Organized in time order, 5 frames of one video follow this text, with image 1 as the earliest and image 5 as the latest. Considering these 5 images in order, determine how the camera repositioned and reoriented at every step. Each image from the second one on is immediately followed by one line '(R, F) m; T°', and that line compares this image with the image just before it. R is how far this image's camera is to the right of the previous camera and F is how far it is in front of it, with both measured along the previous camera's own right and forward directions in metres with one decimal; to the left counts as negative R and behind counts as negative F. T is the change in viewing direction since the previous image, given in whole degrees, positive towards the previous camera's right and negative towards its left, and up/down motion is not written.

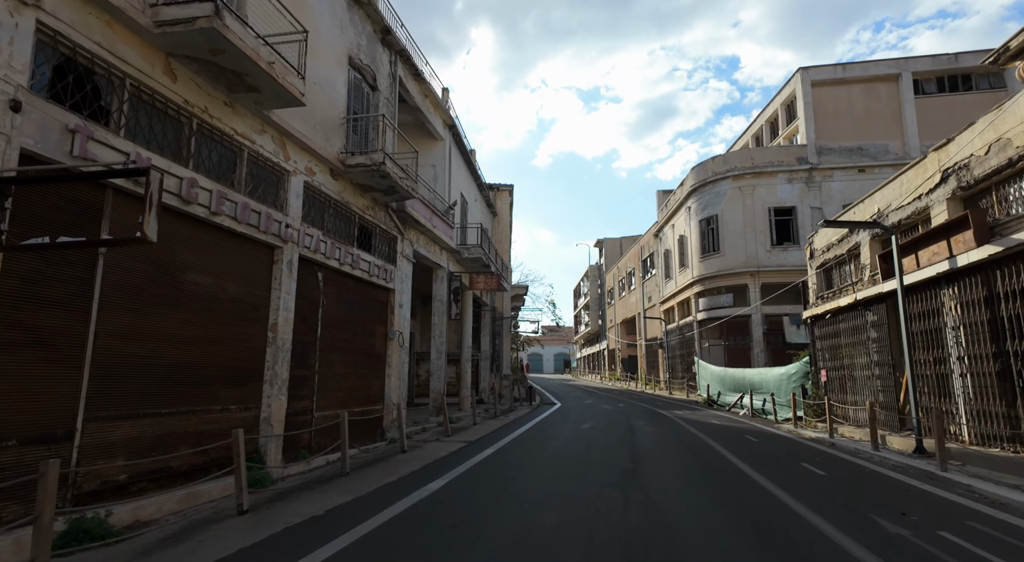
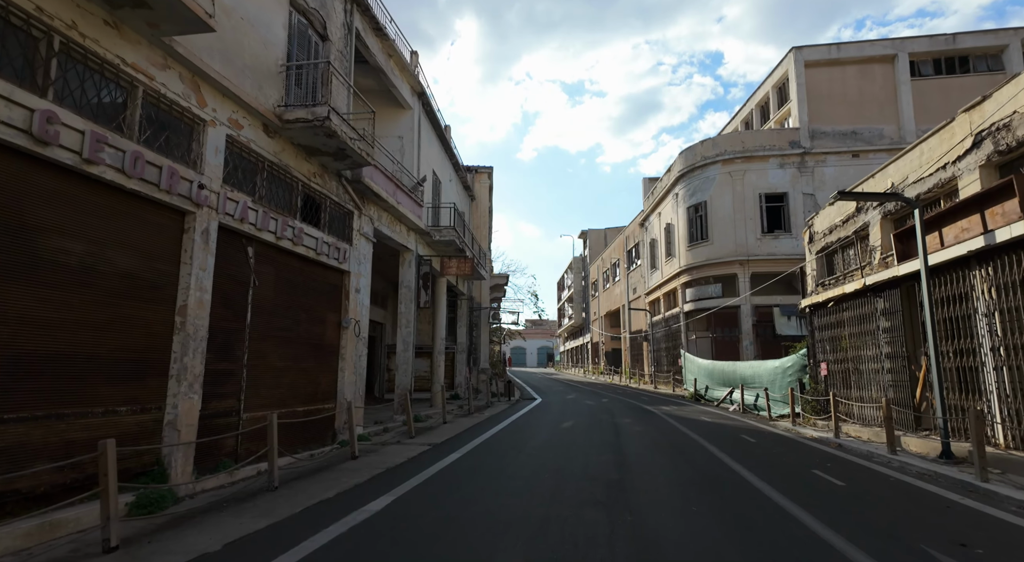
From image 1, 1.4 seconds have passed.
(+0.3, +1.6) m; +2°
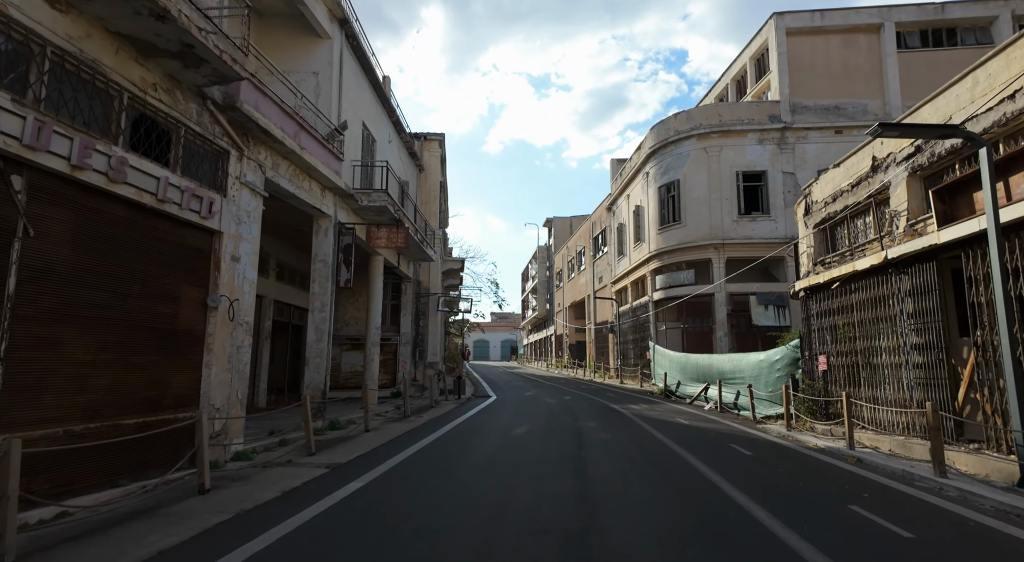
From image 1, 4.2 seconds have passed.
(+0.6, +3.0) m; +3°
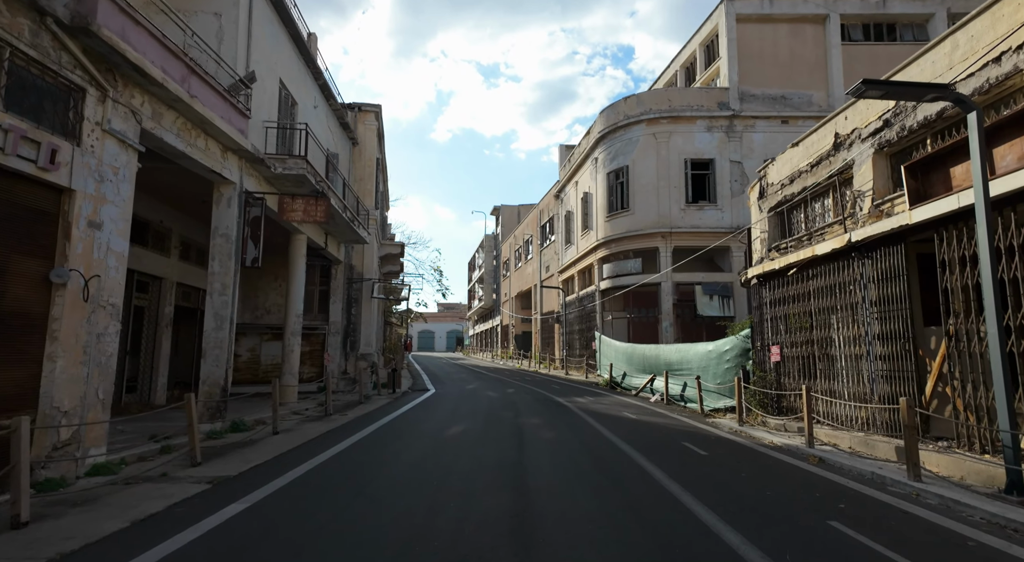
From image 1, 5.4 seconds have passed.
(+0.2, +1.3) m; +5°
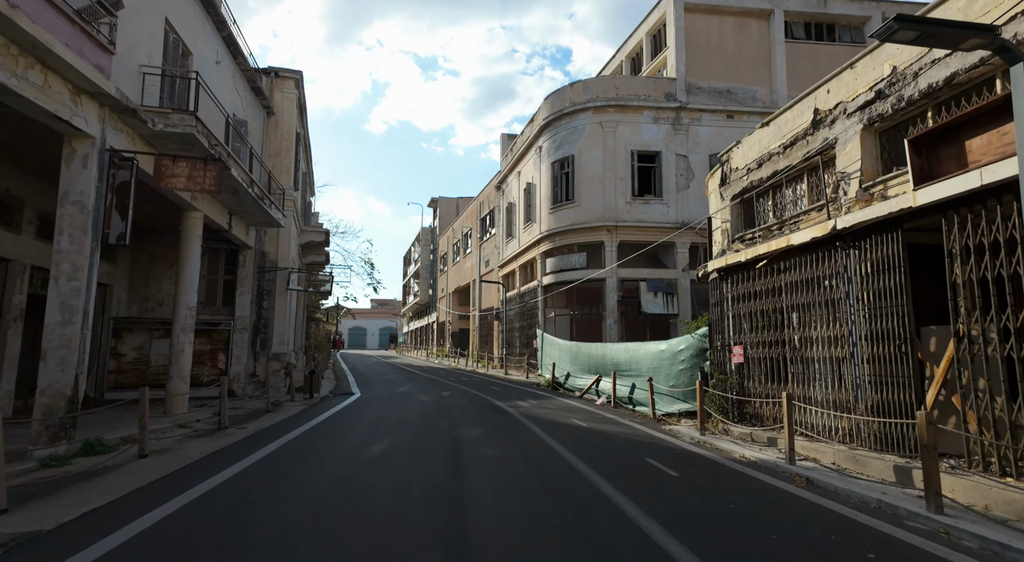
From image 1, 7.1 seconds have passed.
(0.0, +1.8) m; +6°
